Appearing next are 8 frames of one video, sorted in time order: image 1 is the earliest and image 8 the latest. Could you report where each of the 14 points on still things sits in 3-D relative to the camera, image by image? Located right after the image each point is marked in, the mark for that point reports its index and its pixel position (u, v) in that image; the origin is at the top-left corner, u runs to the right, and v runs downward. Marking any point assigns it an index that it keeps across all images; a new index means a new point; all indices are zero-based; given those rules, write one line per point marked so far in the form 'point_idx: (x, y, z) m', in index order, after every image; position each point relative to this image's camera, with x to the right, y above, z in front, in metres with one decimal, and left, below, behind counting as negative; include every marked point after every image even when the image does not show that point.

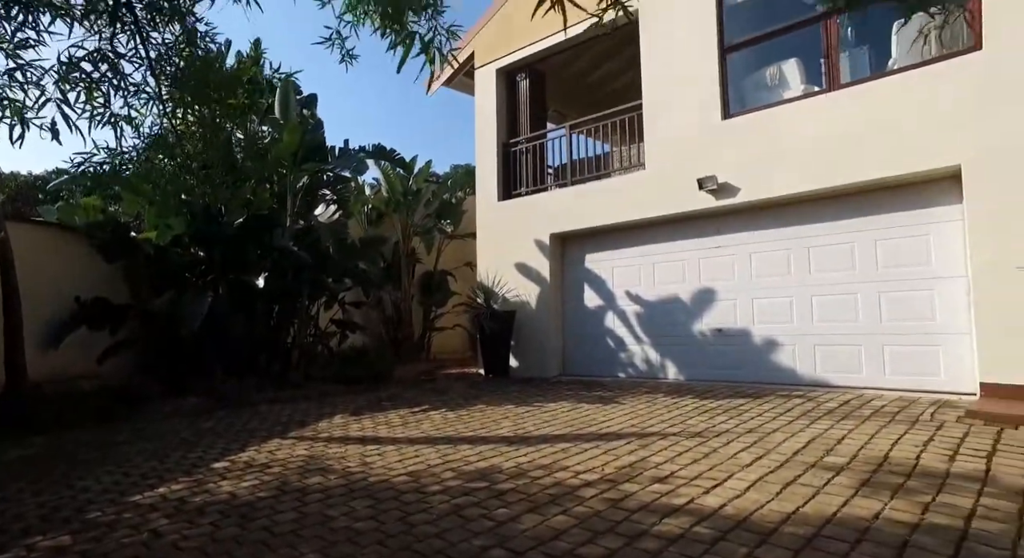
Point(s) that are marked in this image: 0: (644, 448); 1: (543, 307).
0: (+1.0, -1.3, +4.6) m
1: (+0.5, -0.4, +9.5) m
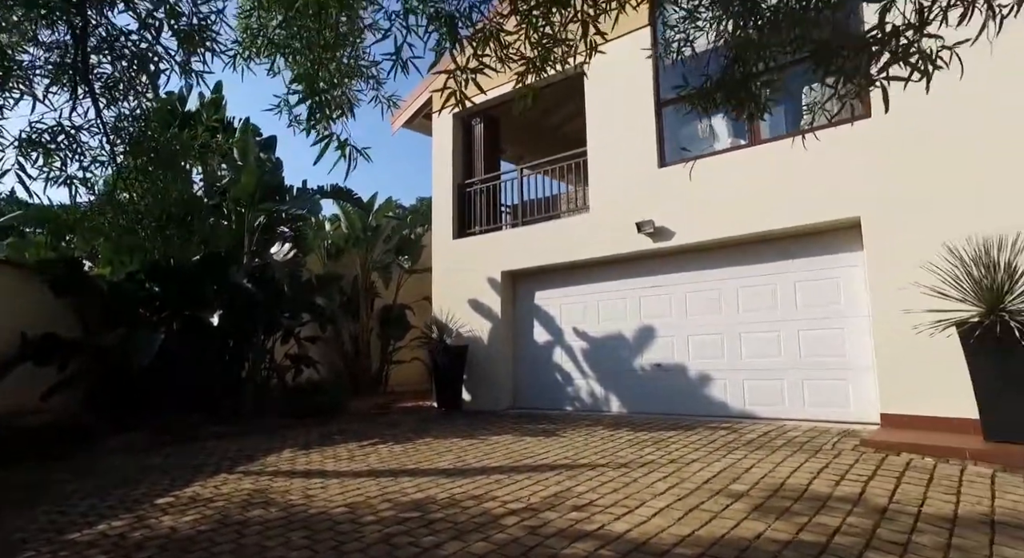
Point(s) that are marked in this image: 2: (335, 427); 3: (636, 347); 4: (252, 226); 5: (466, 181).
0: (+0.5, -1.6, +5.0) m
1: (-0.3, -1.0, +9.8) m
2: (-2.5, -2.1, +8.5) m
3: (+1.7, -0.9, +8.4) m
4: (-3.9, +0.8, +8.9) m
5: (-0.8, +1.7, +10.7) m
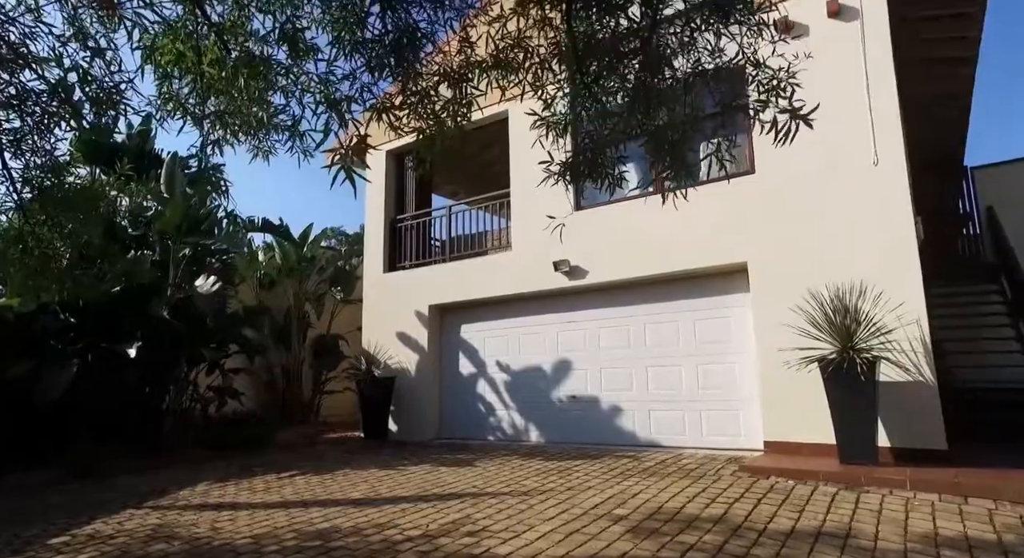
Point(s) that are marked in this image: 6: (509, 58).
0: (-0.3, -2.0, +5.3) m
1: (-1.5, -1.6, +10.1) m
2: (-3.6, -2.6, +8.6) m
3: (+0.6, -1.5, +8.8) m
4: (-5.0, +0.3, +8.9) m
5: (-2.1, +1.1, +11.1) m
6: (0.0, +1.3, +3.5) m
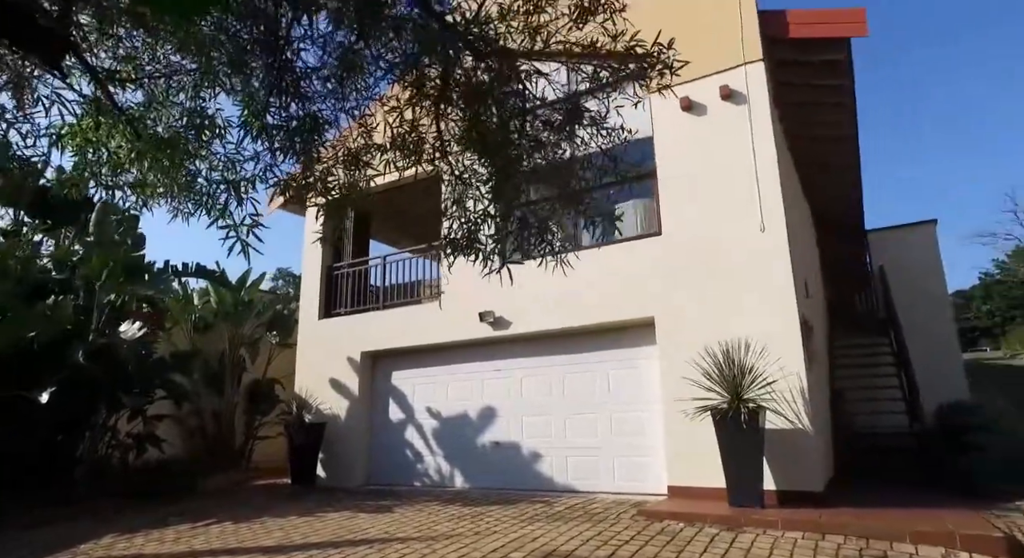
0: (-1.2, -2.5, +5.5) m
1: (-2.7, -2.4, +10.2) m
2: (-4.7, -3.2, +8.4) m
3: (-0.5, -2.2, +9.1) m
4: (-6.1, -0.3, +8.9) m
5: (-3.3, +0.3, +11.3) m
6: (-0.7, +0.9, +3.9) m
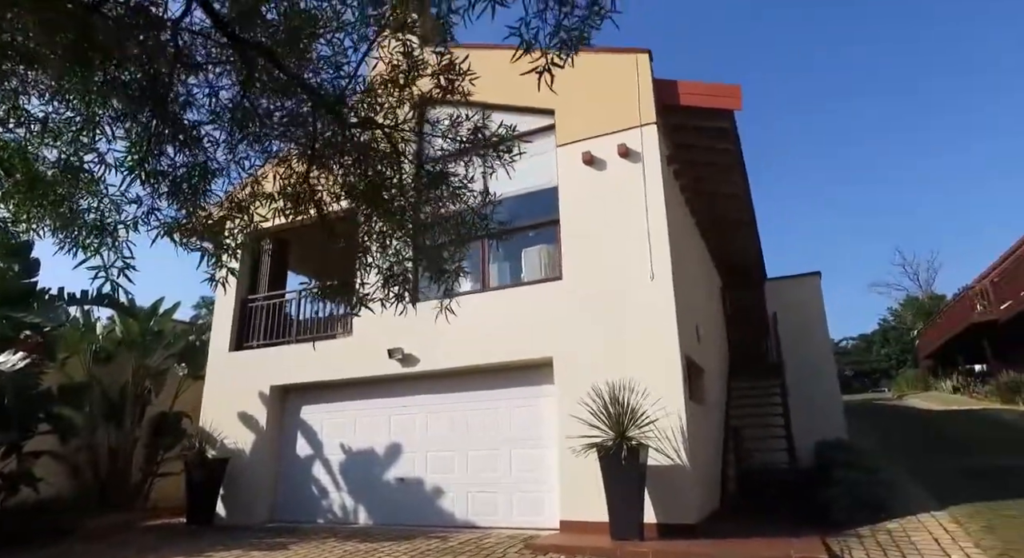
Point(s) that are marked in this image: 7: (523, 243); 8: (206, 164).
0: (-2.3, -2.8, +5.5) m
1: (-4.2, -3.0, +10.0) m
2: (-6.1, -3.6, +8.0) m
3: (-2.0, -2.8, +9.1) m
4: (-7.4, -0.7, +8.6) m
5: (-4.9, -0.3, +11.2) m
6: (-1.5, +0.6, +4.2) m
7: (+0.2, +0.5, +8.7) m
8: (-1.9, +0.7, +3.7) m
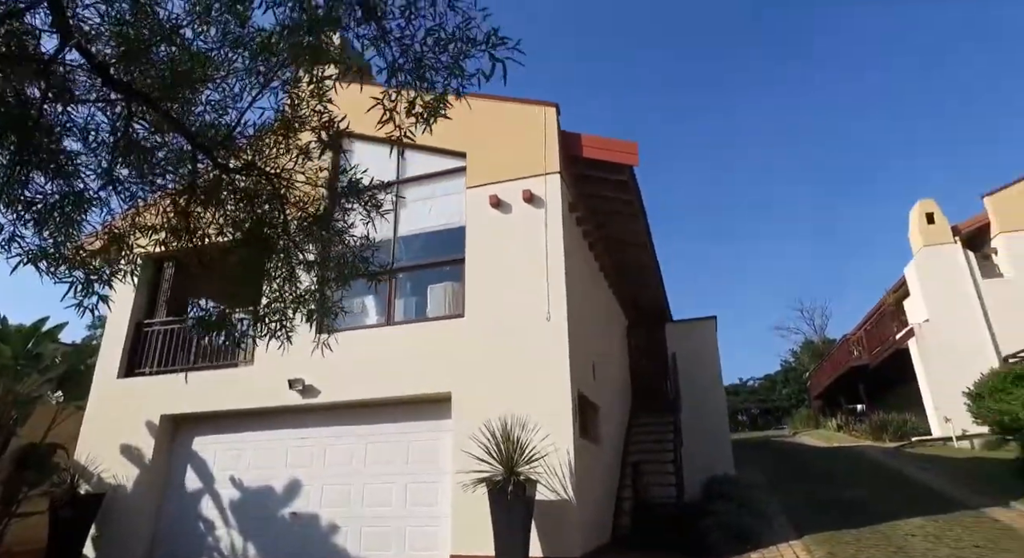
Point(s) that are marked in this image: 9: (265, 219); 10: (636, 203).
0: (-3.4, -3.1, +5.3) m
1: (-5.9, -3.3, +9.5) m
2: (-7.5, -3.8, +7.3) m
3: (-3.5, -3.2, +8.9) m
4: (-8.8, -0.9, +7.9) m
5: (-6.6, -0.8, +10.8) m
6: (-2.4, +0.4, +4.3) m
7: (-1.2, 0.0, +9.0) m
8: (-2.7, +0.5, +3.7) m
9: (-2.0, +0.5, +4.8) m
10: (+2.0, +1.2, +9.8) m
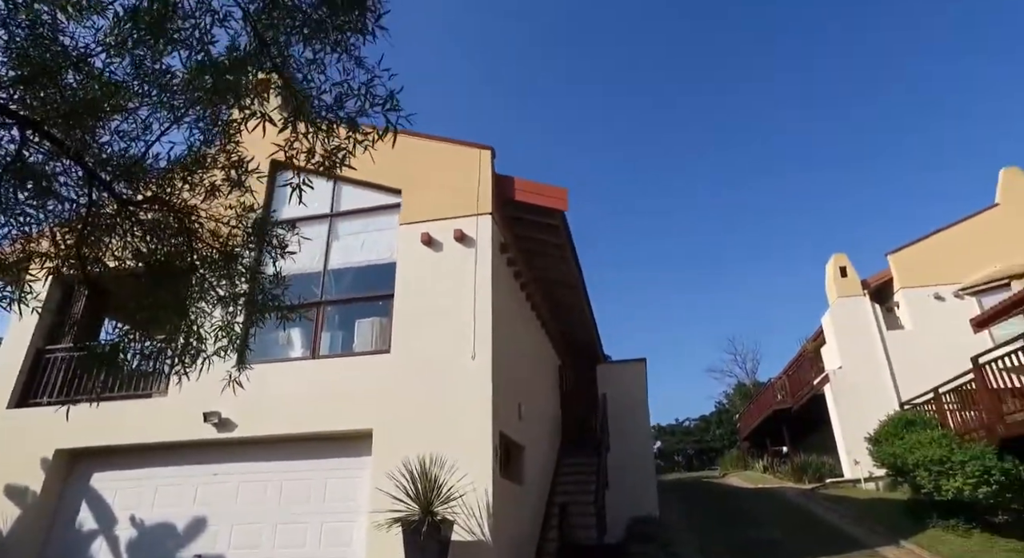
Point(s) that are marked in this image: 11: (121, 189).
0: (-4.2, -3.3, +4.9) m
1: (-7.1, -3.7, +8.9) m
2: (-8.6, -4.0, +6.5) m
3: (-4.7, -3.6, +8.5) m
4: (-9.7, -1.1, +7.1) m
5: (-7.8, -1.2, +10.3) m
6: (-3.0, +0.2, +4.2) m
7: (-2.3, -0.5, +8.9) m
8: (-3.3, +0.3, +3.6) m
9: (-2.7, +0.2, +4.7) m
10: (+0.9, +0.6, +10.1) m
11: (-2.6, +0.6, +4.1) m
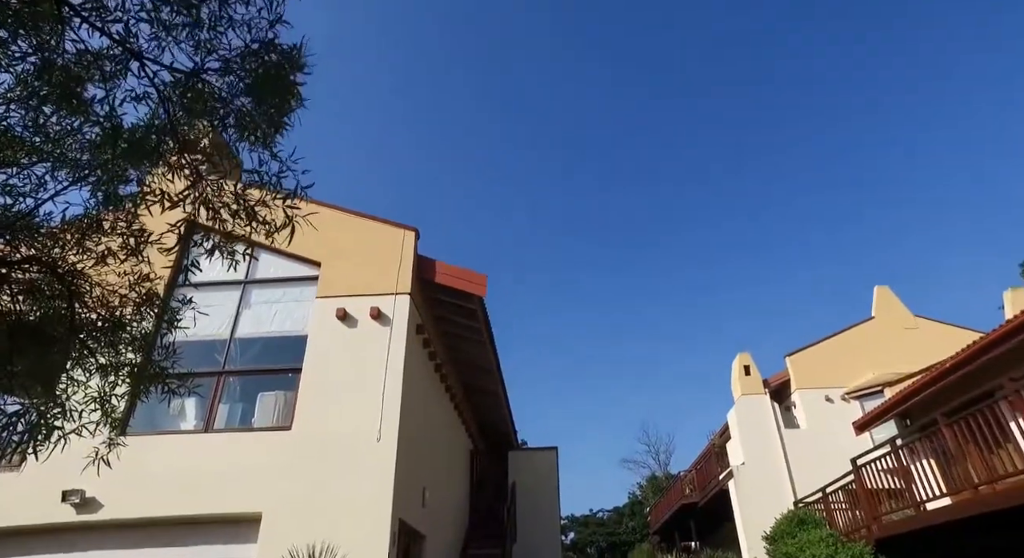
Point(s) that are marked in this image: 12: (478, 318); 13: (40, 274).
0: (-5.1, -3.6, +4.0) m
1: (-8.5, -4.3, +7.6) m
2: (-9.7, -4.2, +5.0) m
3: (-6.0, -4.4, +7.4) m
4: (-10.8, -1.3, +5.8) m
5: (-9.3, -2.0, +9.1) m
6: (-3.7, -0.2, +3.9) m
7: (-3.6, -1.5, +8.5) m
8: (-3.8, +0.1, +3.3) m
9: (-3.4, -0.3, +4.5) m
10: (-0.5, -0.9, +10.2) m
11: (-3.2, +0.2, +3.9) m
12: (-0.6, -0.6, +9.9) m
13: (-3.4, +0.1, +4.4) m
